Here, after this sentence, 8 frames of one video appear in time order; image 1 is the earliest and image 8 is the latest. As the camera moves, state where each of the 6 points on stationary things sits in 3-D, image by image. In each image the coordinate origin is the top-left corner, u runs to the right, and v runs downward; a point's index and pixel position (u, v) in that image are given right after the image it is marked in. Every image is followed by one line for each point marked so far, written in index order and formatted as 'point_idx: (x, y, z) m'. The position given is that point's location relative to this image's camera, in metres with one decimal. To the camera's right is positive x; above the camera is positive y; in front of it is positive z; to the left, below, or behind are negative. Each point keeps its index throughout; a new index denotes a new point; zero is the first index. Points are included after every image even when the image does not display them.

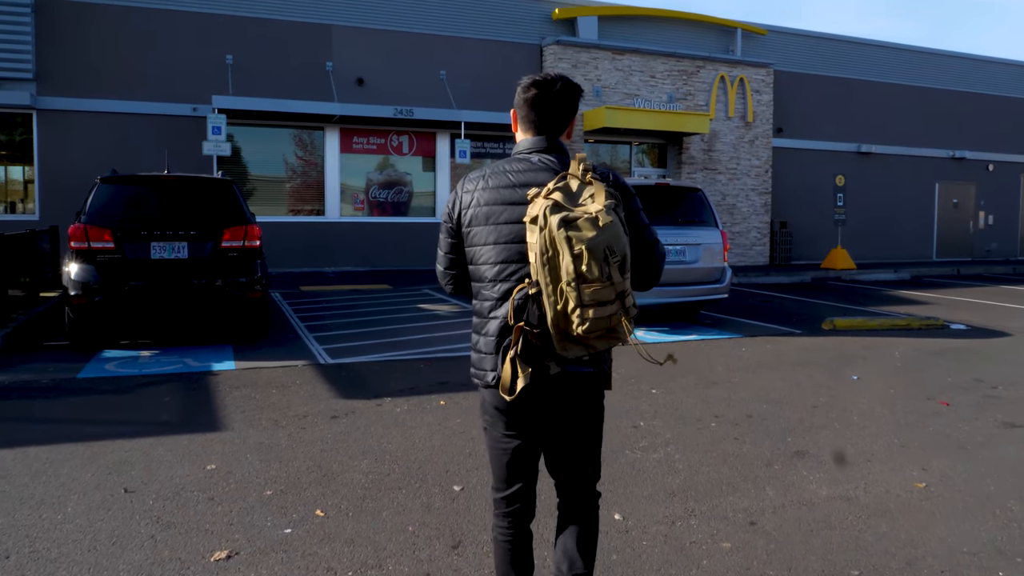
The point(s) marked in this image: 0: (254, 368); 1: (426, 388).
0: (-2.3, -0.7, +6.8) m
1: (-0.7, -0.8, +6.3) m
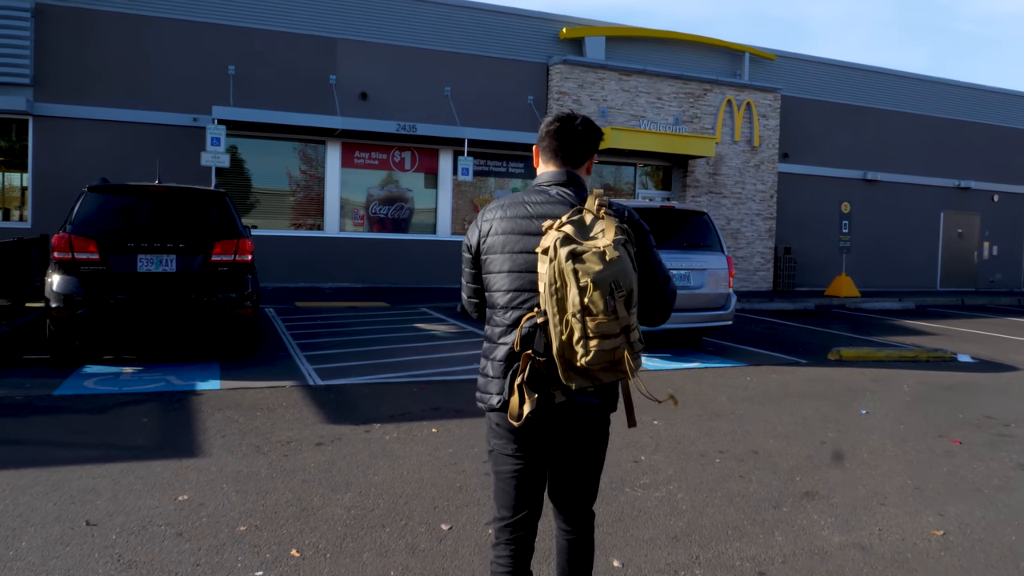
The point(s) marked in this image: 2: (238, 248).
0: (-2.3, -0.9, +6.6) m
1: (-0.7, -1.0, +6.1) m
2: (-2.7, +0.4, +7.5) m
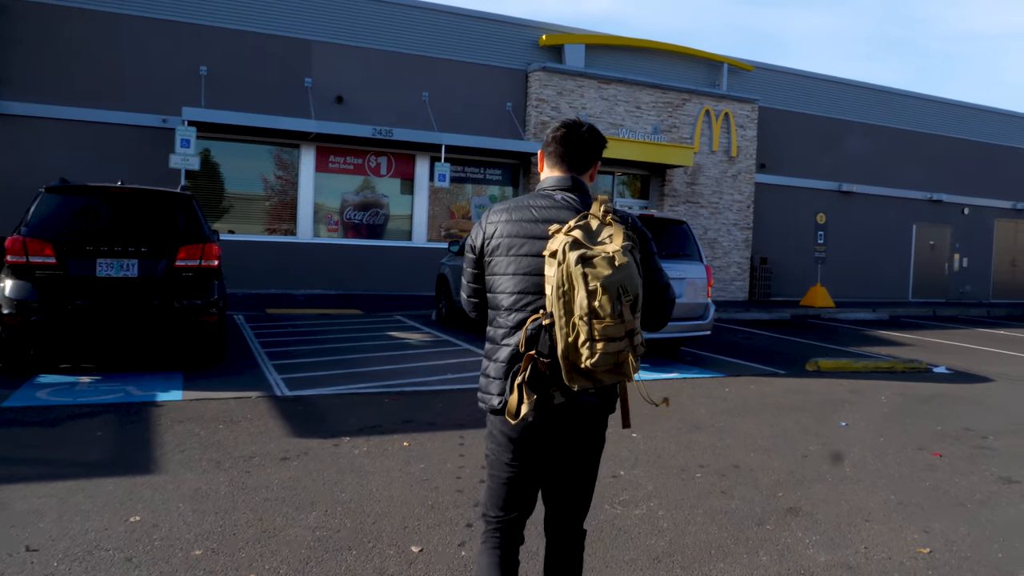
0: (-2.5, -0.9, +6.3) m
1: (-0.9, -1.0, +5.9) m
2: (-2.9, +0.3, +7.3) m
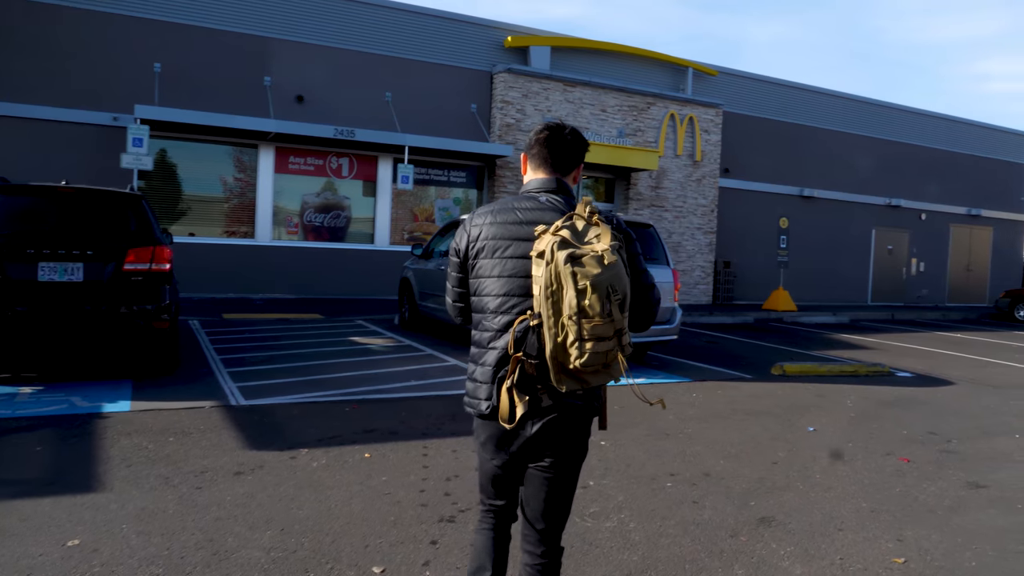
0: (-2.8, -0.9, +6.0) m
1: (-1.2, -1.1, +5.6) m
2: (-3.2, +0.3, +7.0) m
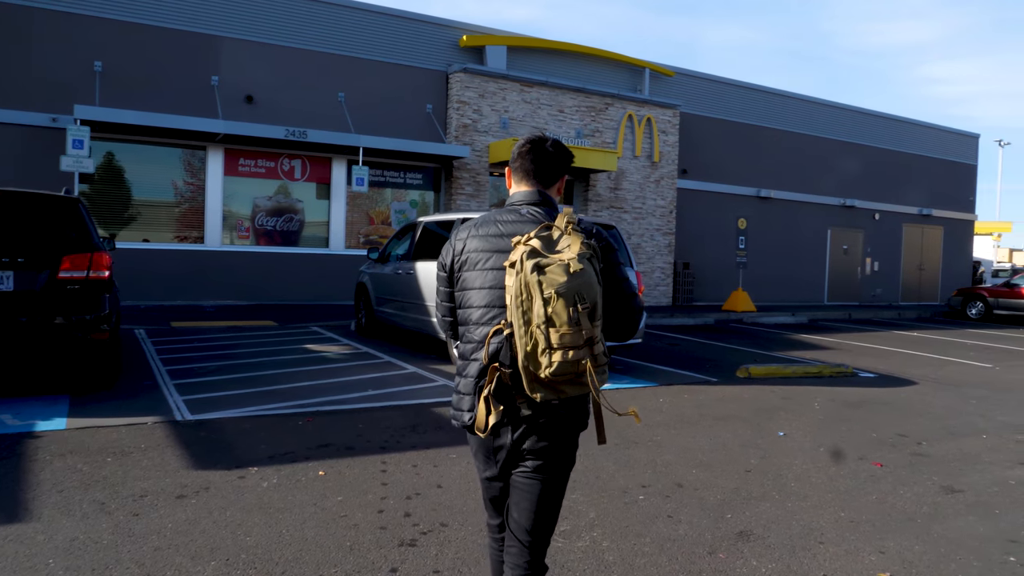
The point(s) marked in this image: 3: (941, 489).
0: (-3.1, -1.0, +5.6) m
1: (-1.4, -1.1, +5.3) m
2: (-3.6, +0.2, +6.5) m
3: (+3.0, -1.4, +5.5) m
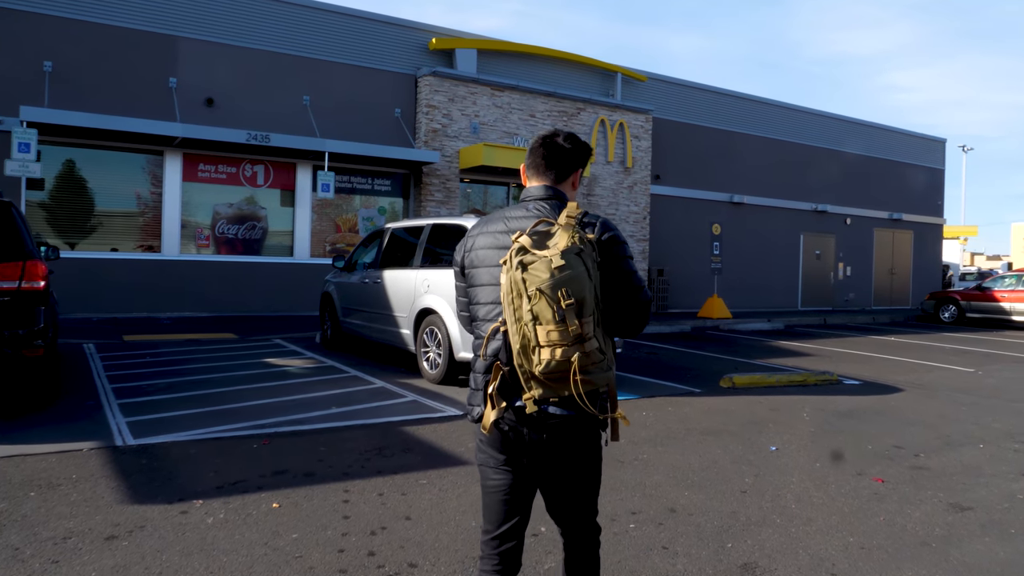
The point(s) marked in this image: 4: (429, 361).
0: (-3.2, -1.1, +5.0) m
1: (-1.6, -1.2, +4.7) m
2: (-3.8, +0.1, +5.9) m
3: (+2.9, -1.5, +5.1) m
4: (-0.9, -0.8, +8.4) m
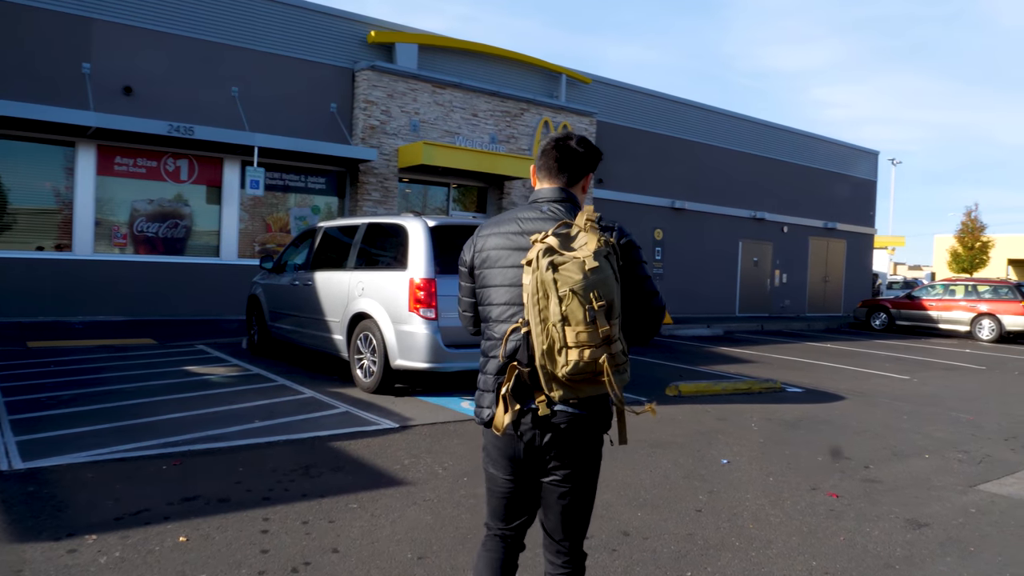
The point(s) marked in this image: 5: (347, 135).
0: (-3.6, -1.1, +4.3) m
1: (-1.9, -1.2, +4.2) m
2: (-4.2, +0.1, +5.2) m
3: (+2.5, -1.5, +4.9) m
4: (-1.5, -0.8, +7.9) m
5: (-3.3, +3.0, +15.3) m
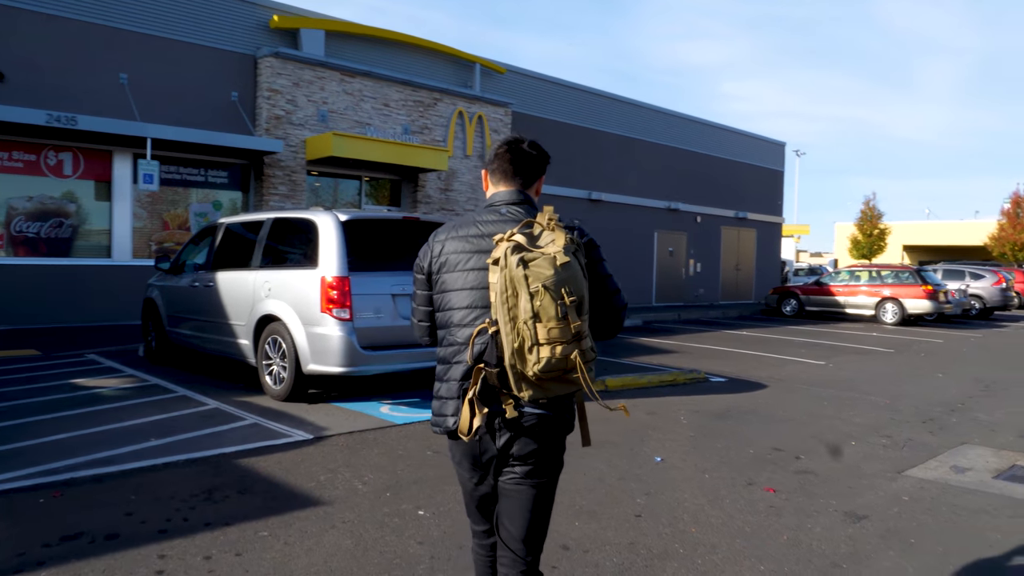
0: (-3.9, -1.2, +3.6) m
1: (-2.2, -1.2, +3.6) m
2: (-4.6, 0.0, +4.3) m
3: (+2.1, -1.4, +4.8) m
4: (-2.3, -0.8, +7.3) m
5: (-4.9, +3.0, +14.5) m
